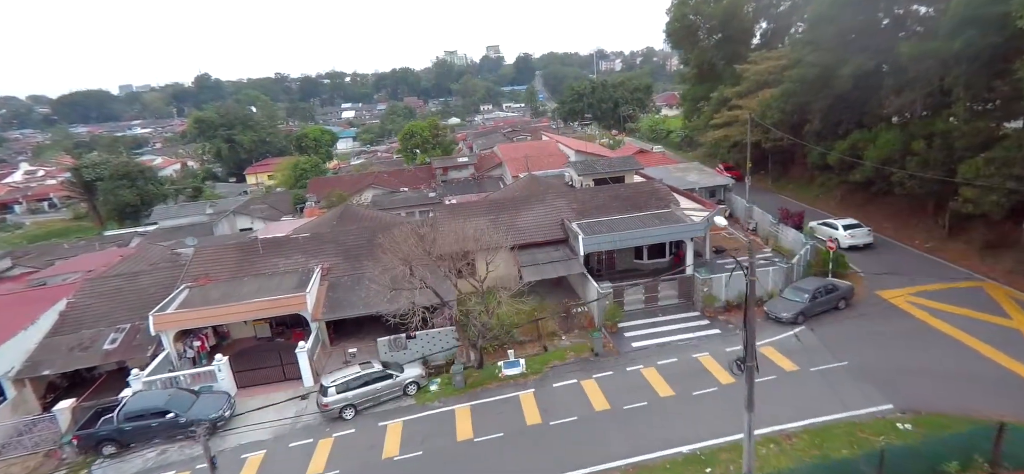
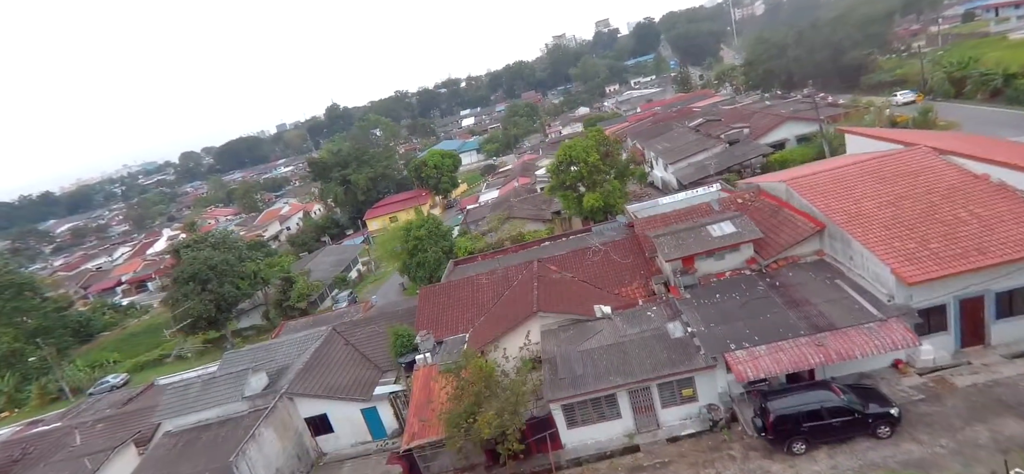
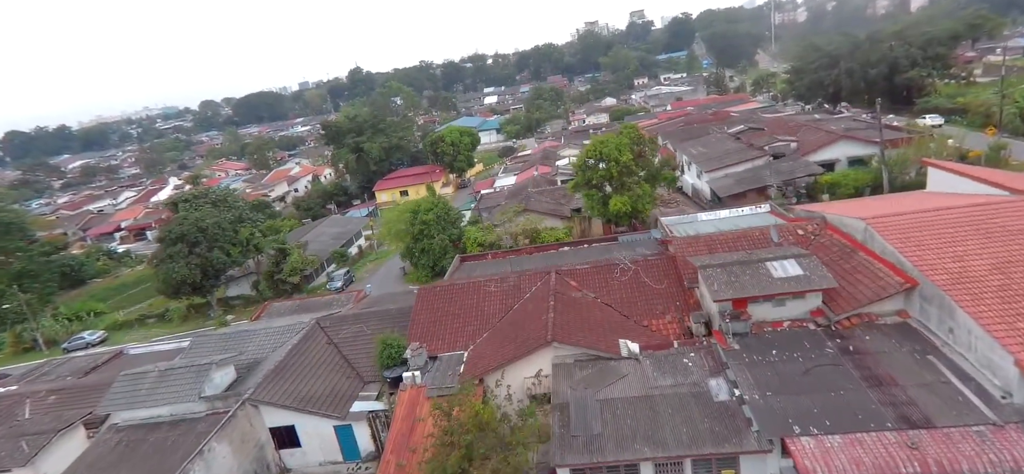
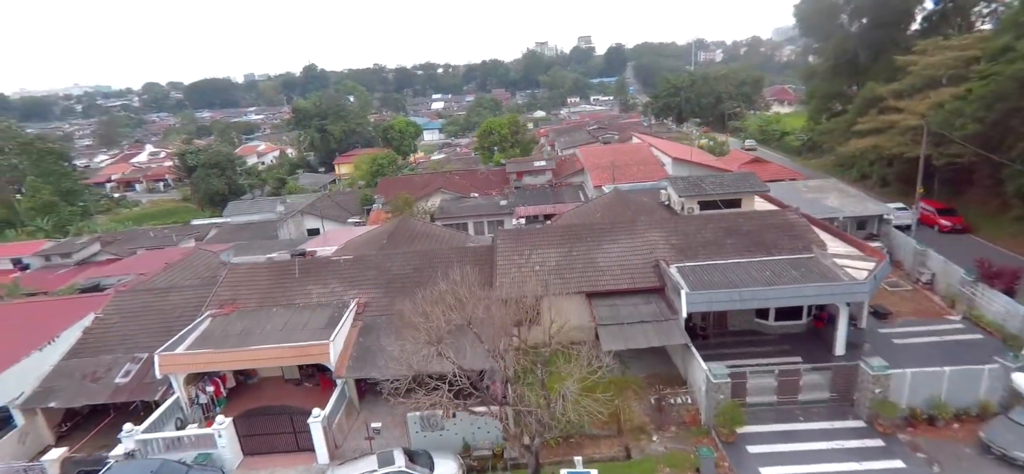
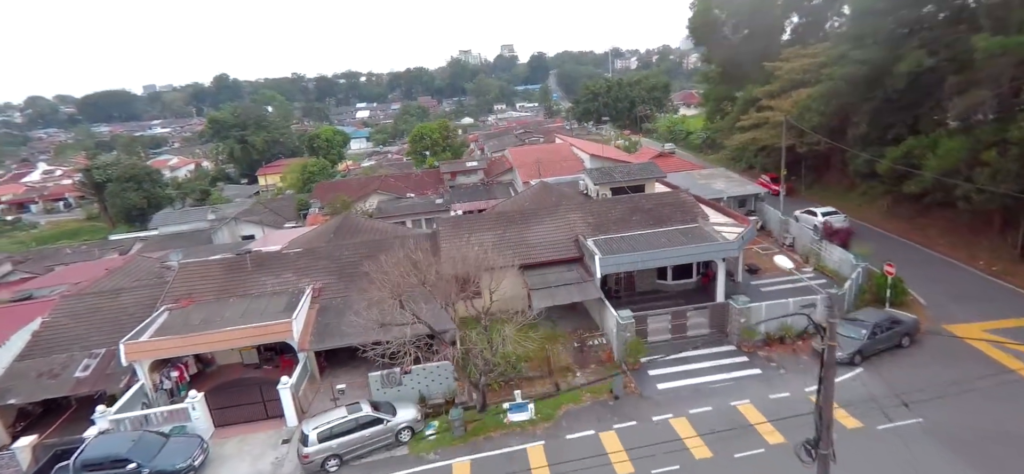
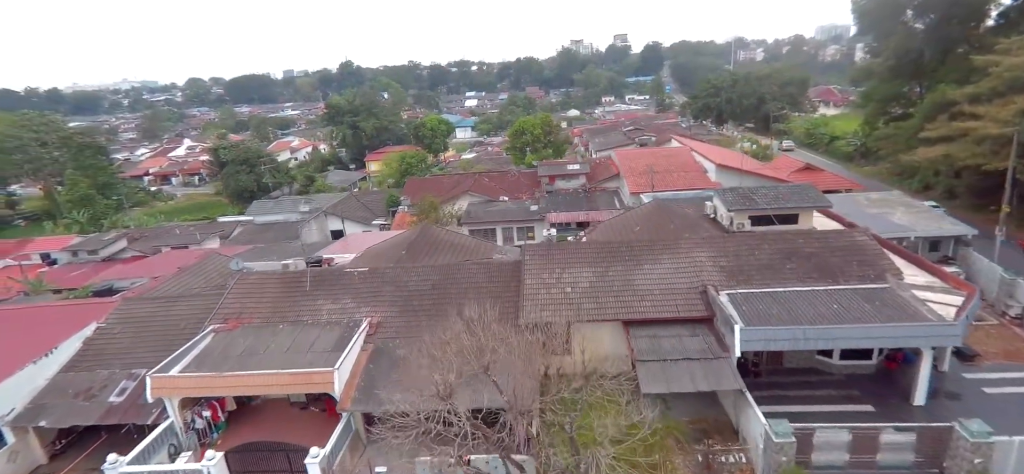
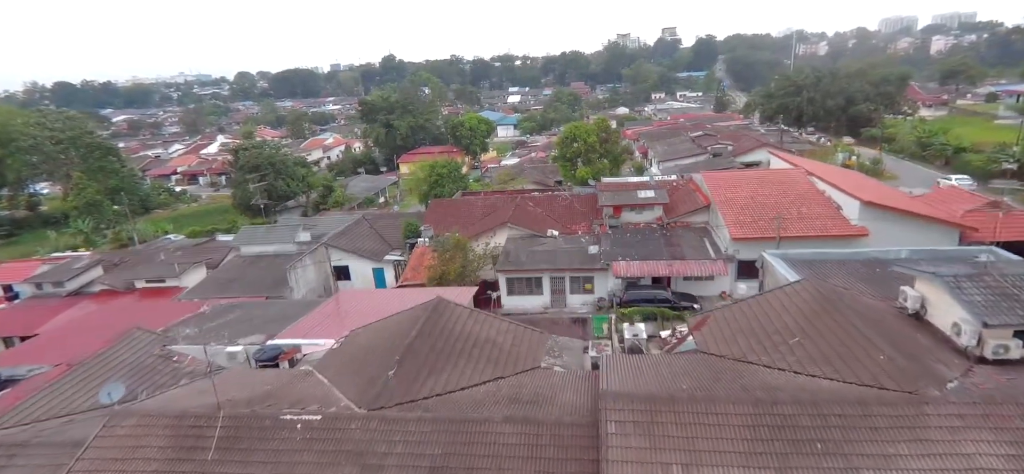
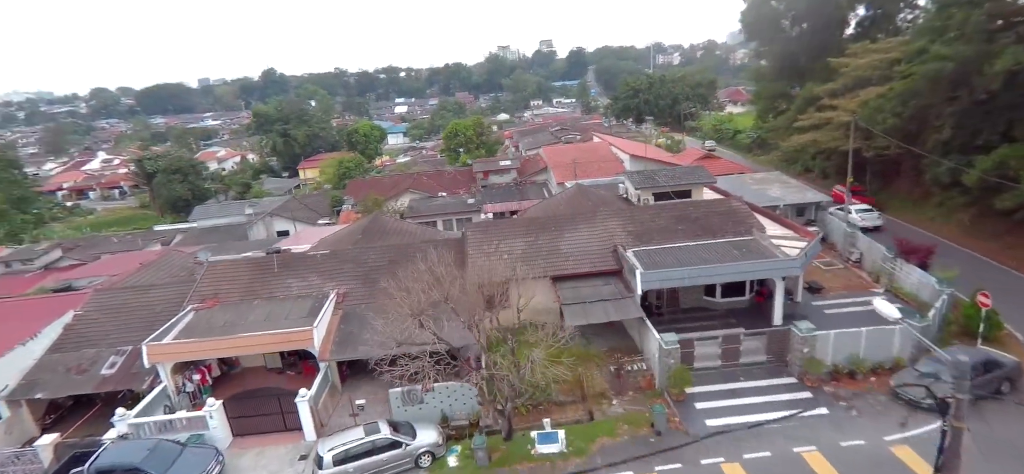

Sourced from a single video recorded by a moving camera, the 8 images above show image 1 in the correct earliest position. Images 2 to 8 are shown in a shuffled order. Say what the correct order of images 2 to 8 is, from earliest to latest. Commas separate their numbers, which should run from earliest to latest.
5, 8, 4, 6, 7, 2, 3
